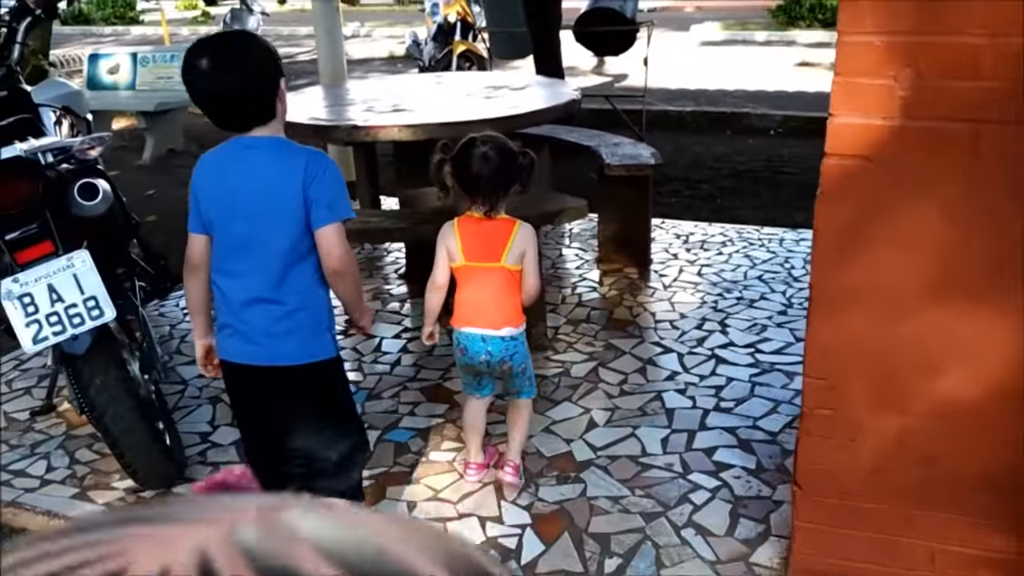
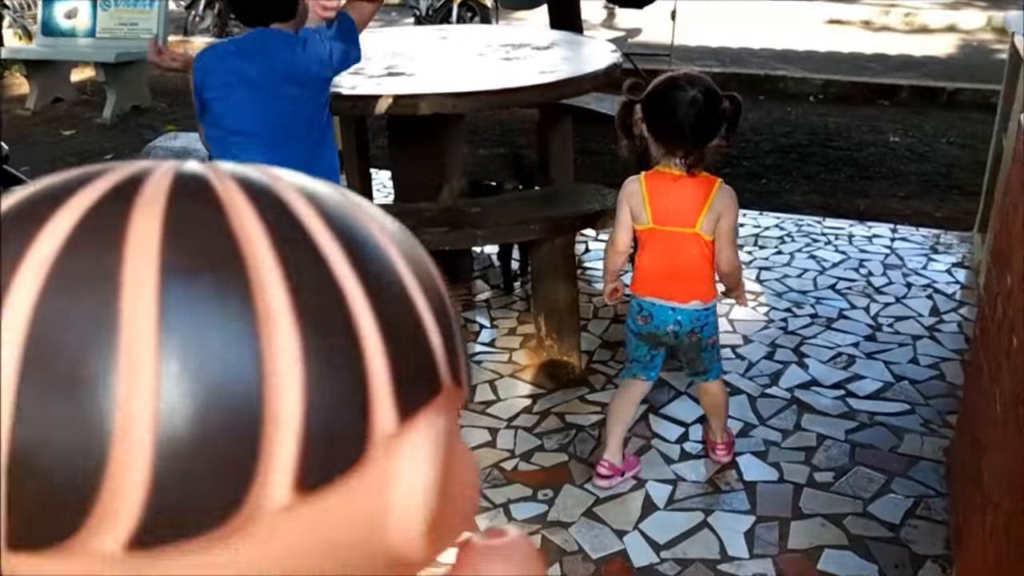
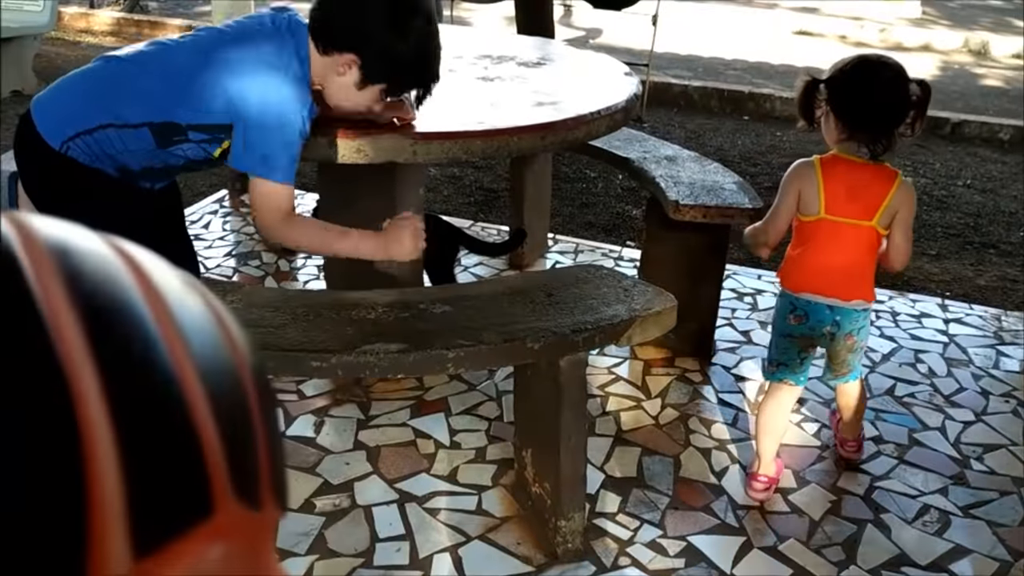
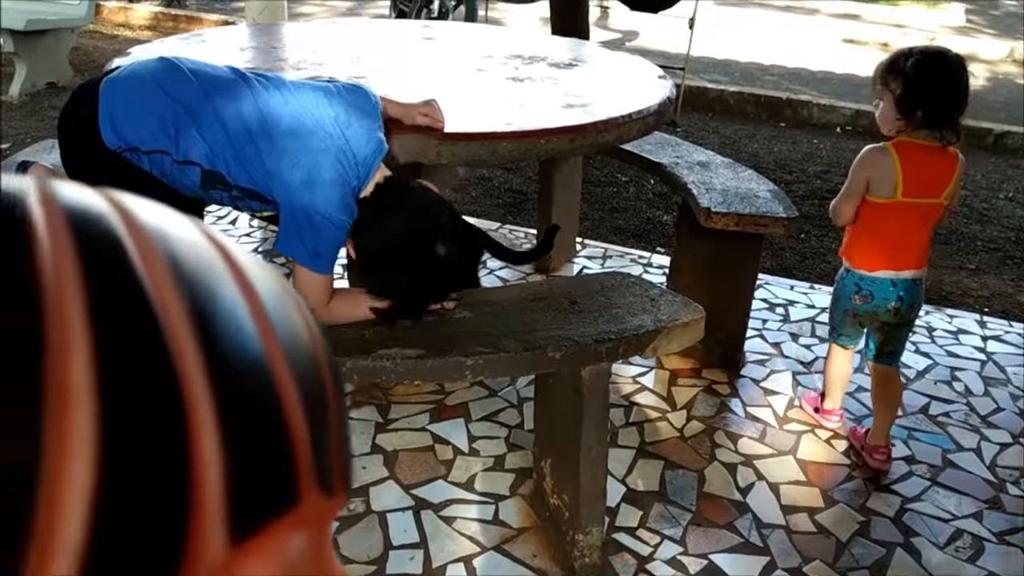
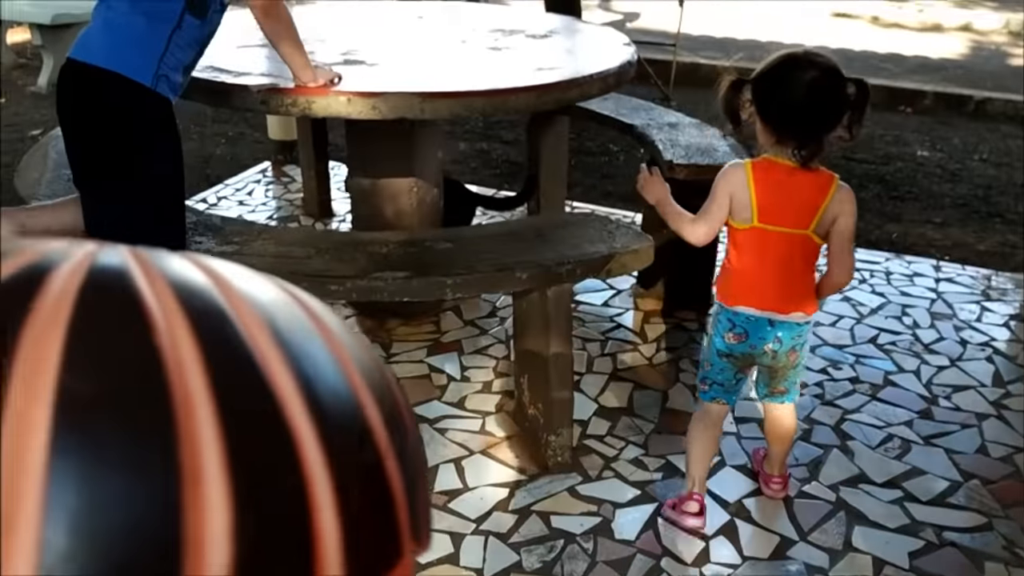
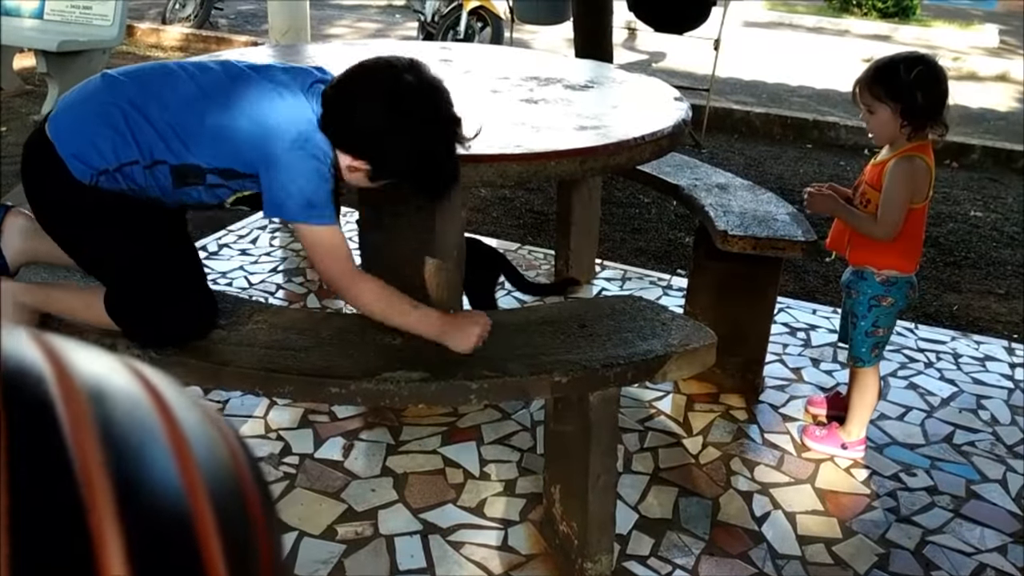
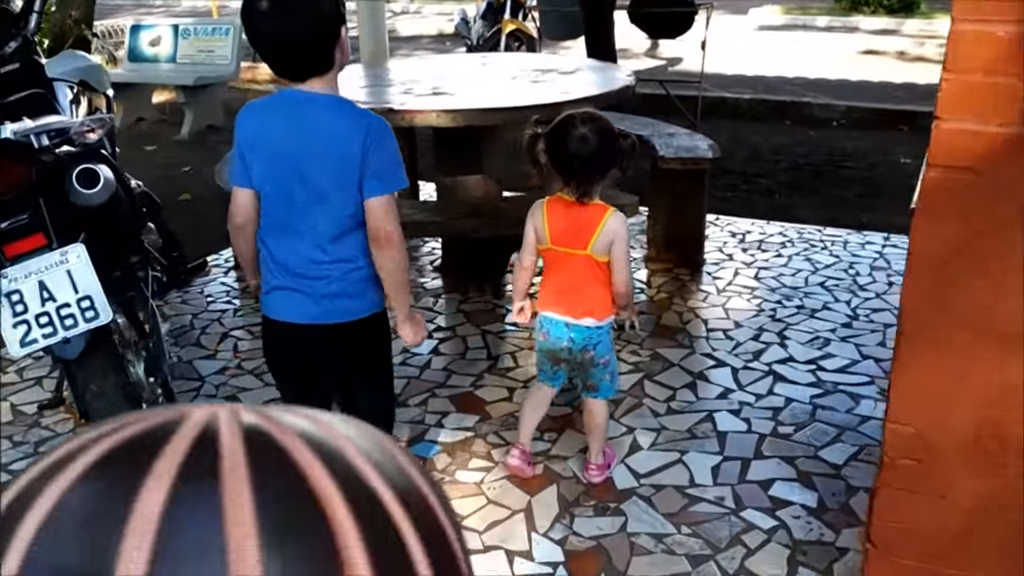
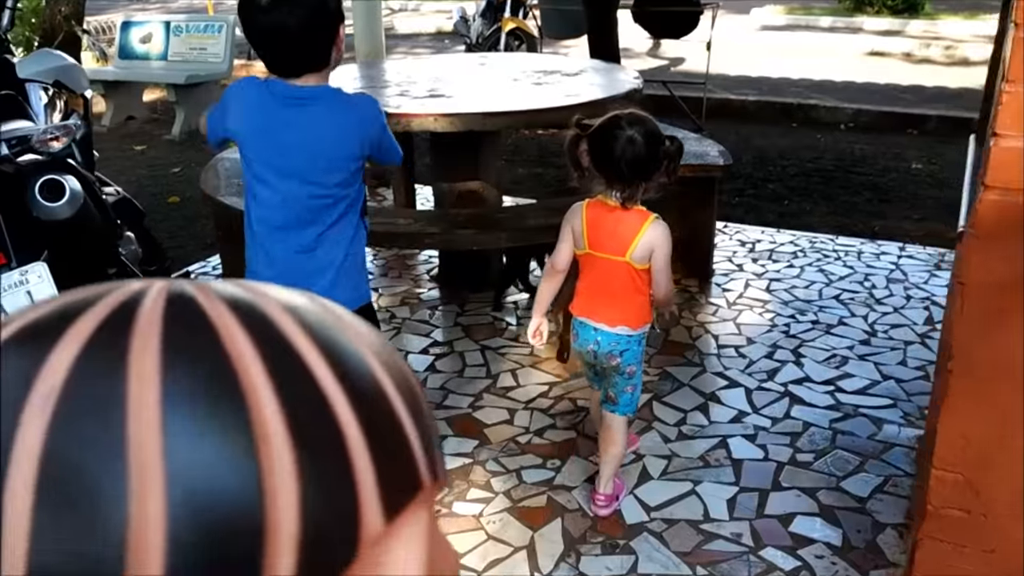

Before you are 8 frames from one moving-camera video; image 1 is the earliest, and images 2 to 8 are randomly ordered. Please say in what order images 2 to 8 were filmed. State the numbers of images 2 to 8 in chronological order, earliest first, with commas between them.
7, 8, 2, 5, 3, 4, 6
